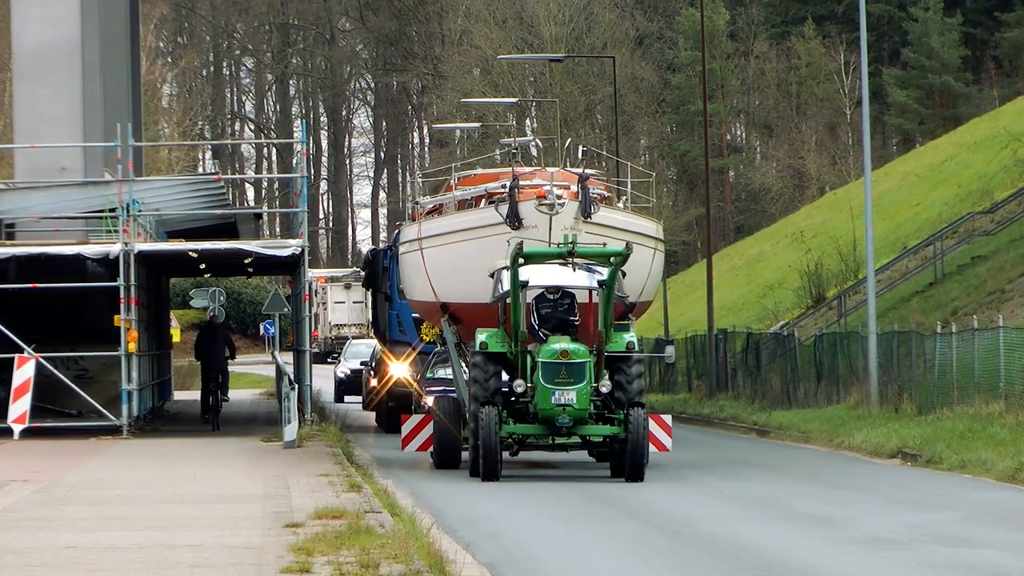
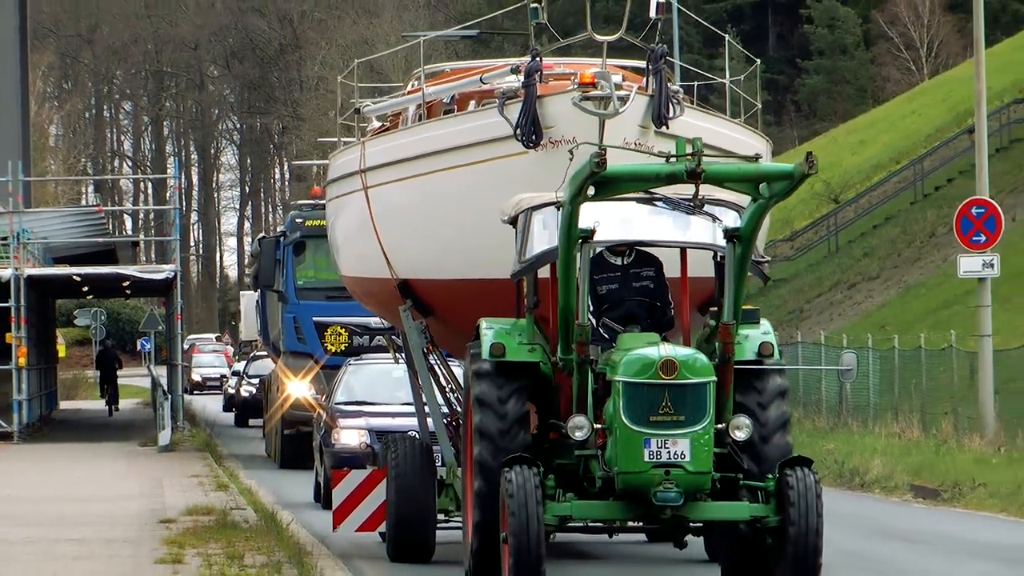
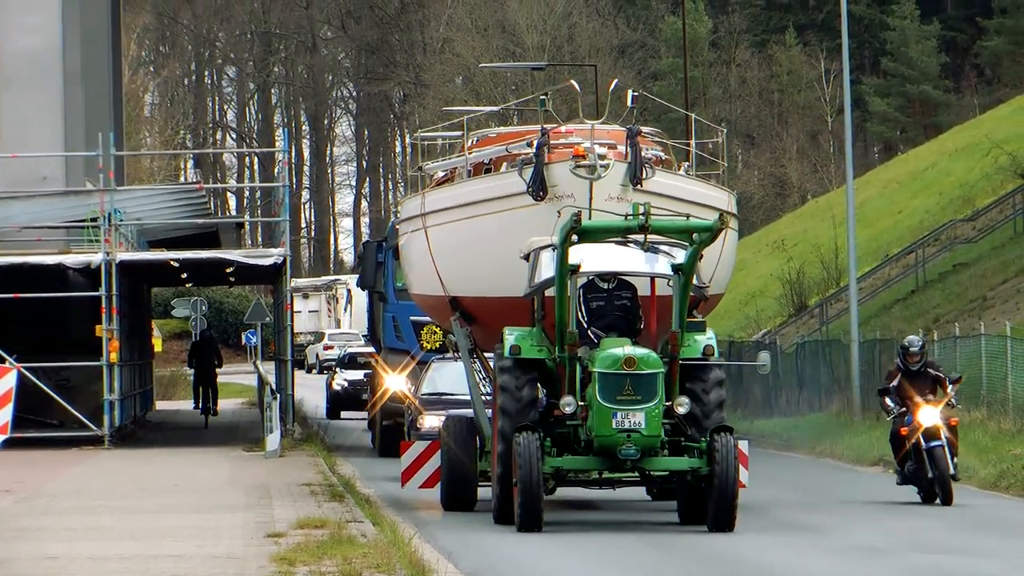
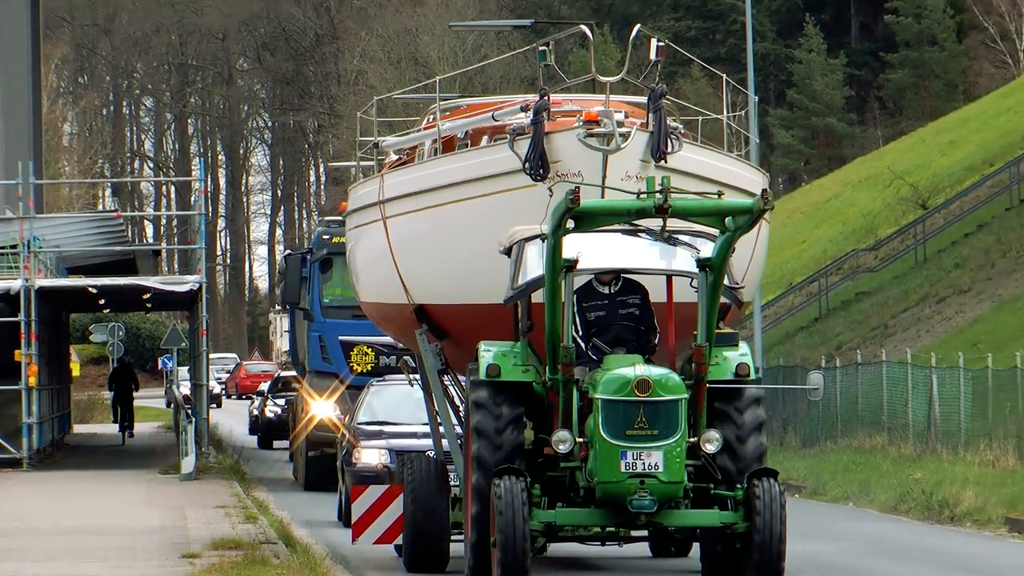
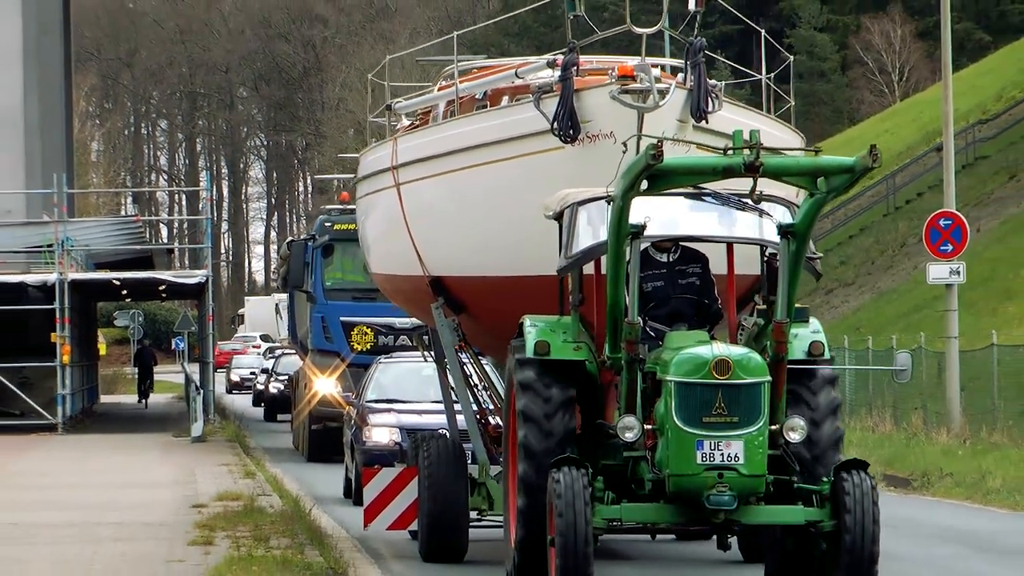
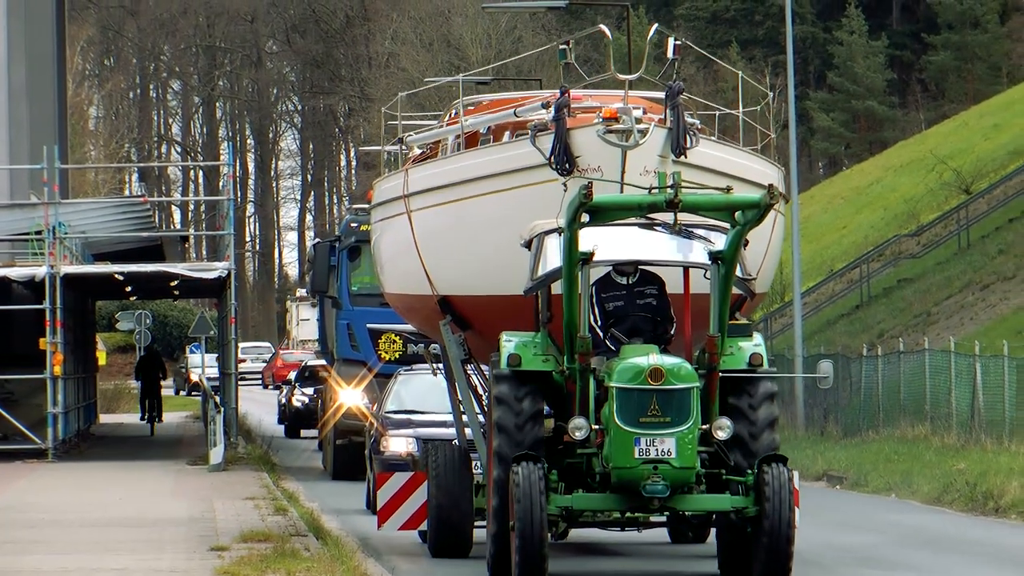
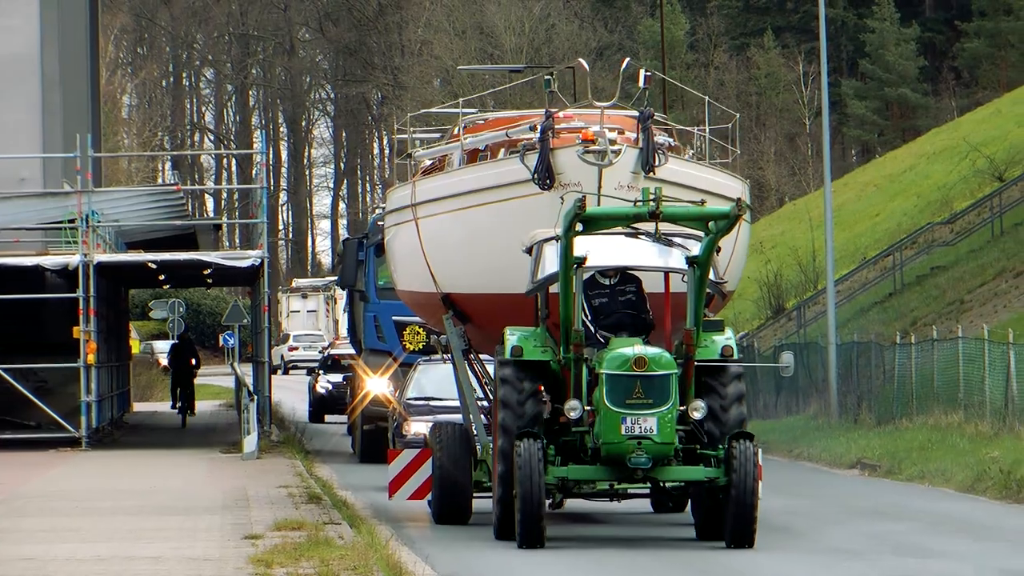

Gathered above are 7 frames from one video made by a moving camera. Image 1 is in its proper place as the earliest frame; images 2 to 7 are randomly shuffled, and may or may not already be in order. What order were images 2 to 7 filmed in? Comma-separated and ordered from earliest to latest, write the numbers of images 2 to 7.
3, 7, 6, 4, 2, 5
